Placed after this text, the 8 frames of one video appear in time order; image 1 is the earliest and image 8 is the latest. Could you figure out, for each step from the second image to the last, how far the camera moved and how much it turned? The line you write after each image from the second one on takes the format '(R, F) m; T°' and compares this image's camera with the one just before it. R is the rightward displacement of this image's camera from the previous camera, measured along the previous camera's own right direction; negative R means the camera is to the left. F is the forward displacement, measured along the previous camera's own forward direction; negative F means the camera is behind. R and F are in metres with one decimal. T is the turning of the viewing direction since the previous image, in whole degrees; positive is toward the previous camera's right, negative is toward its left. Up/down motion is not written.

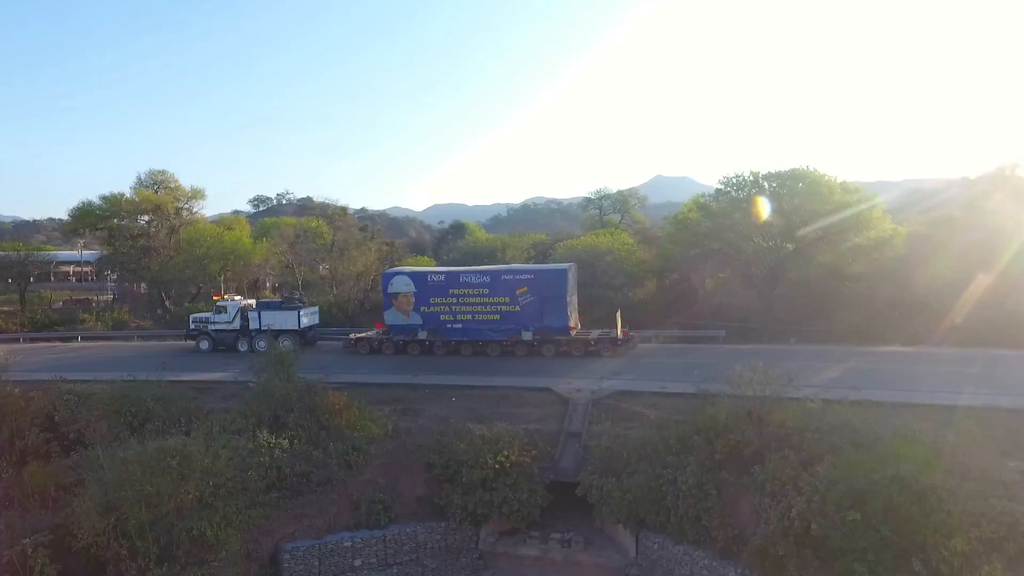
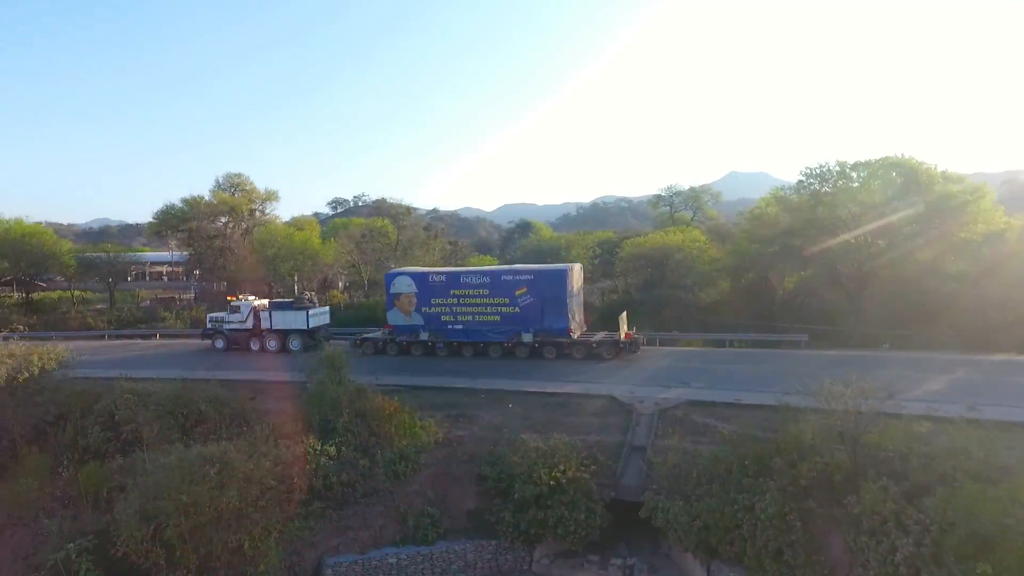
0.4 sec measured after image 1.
(+0.2, +0.9) m; -6°
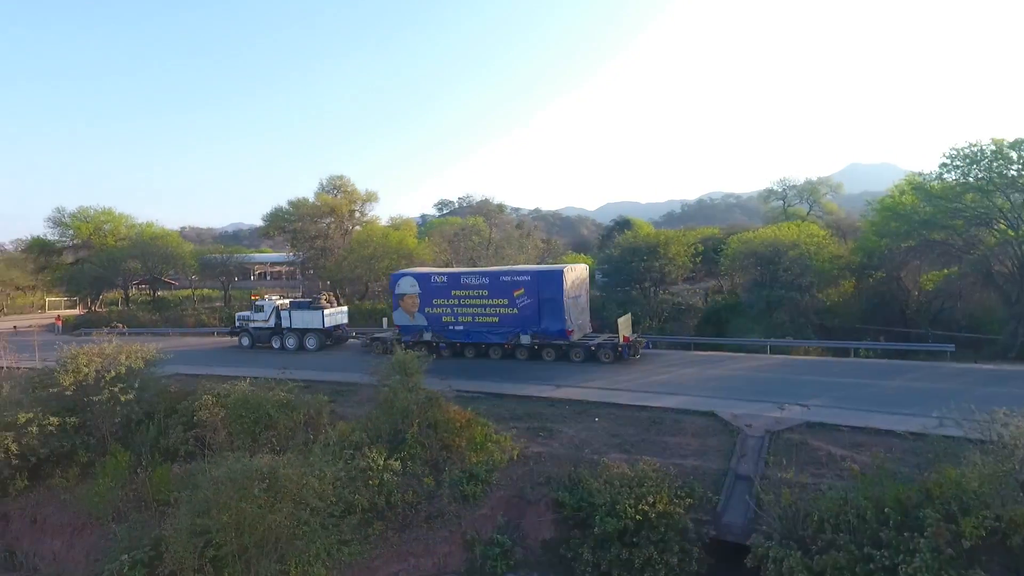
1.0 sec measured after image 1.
(+0.3, +1.4) m; -9°
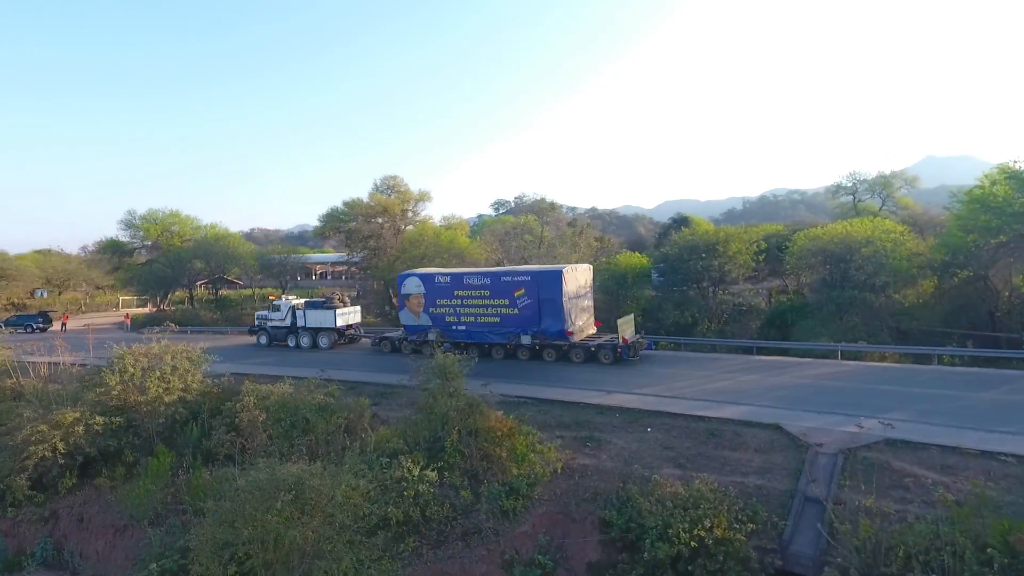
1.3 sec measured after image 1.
(+0.2, +0.8) m; -5°
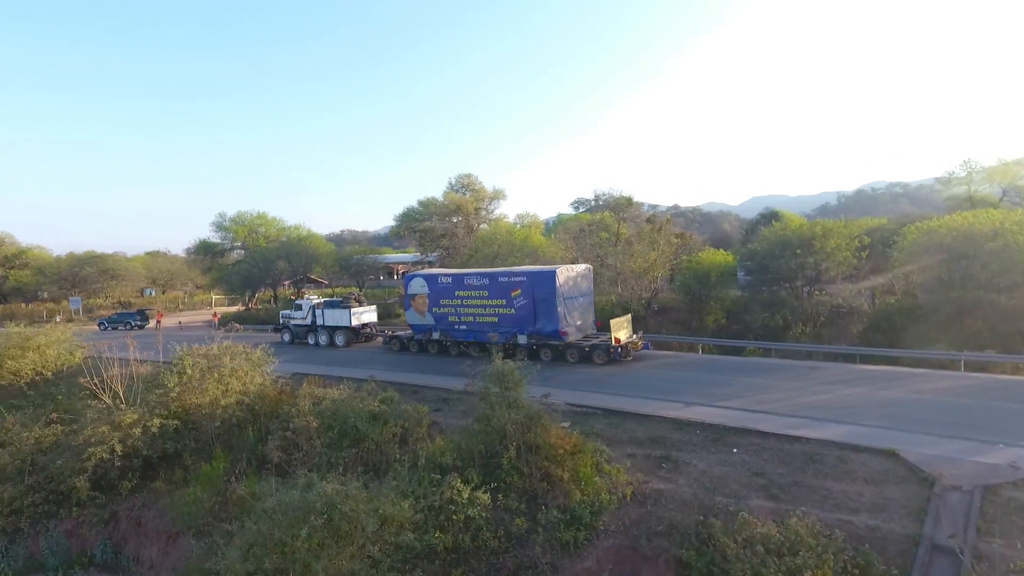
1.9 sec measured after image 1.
(+0.3, +1.2) m; -7°
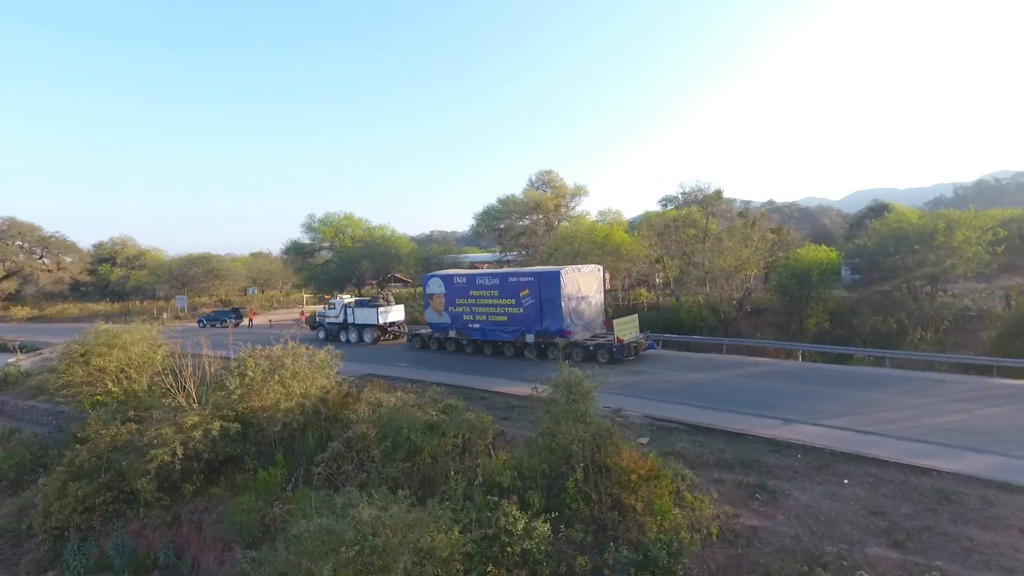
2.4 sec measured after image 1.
(+0.3, +1.2) m; -8°
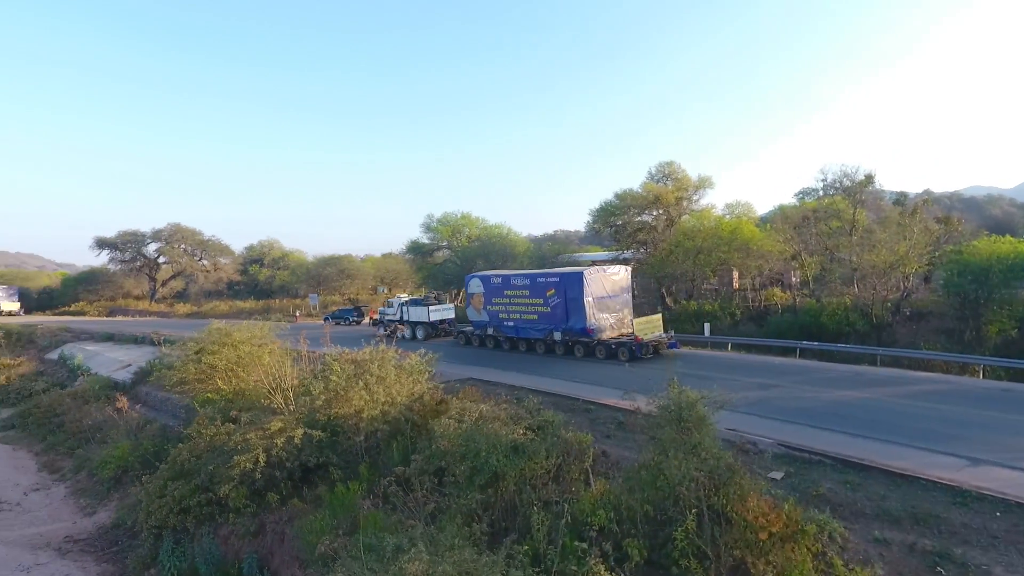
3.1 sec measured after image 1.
(+0.4, +1.7) m; -11°
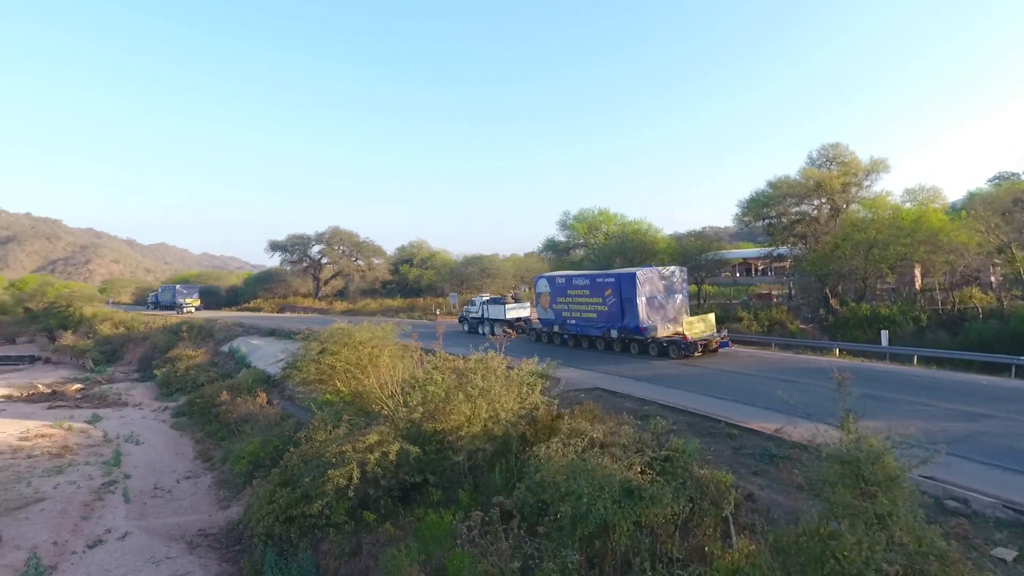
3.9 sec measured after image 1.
(+0.4, +1.9) m; -13°
